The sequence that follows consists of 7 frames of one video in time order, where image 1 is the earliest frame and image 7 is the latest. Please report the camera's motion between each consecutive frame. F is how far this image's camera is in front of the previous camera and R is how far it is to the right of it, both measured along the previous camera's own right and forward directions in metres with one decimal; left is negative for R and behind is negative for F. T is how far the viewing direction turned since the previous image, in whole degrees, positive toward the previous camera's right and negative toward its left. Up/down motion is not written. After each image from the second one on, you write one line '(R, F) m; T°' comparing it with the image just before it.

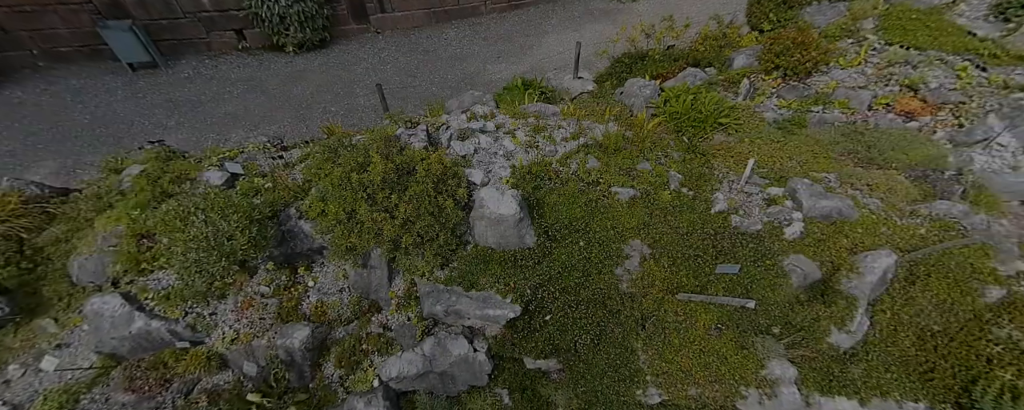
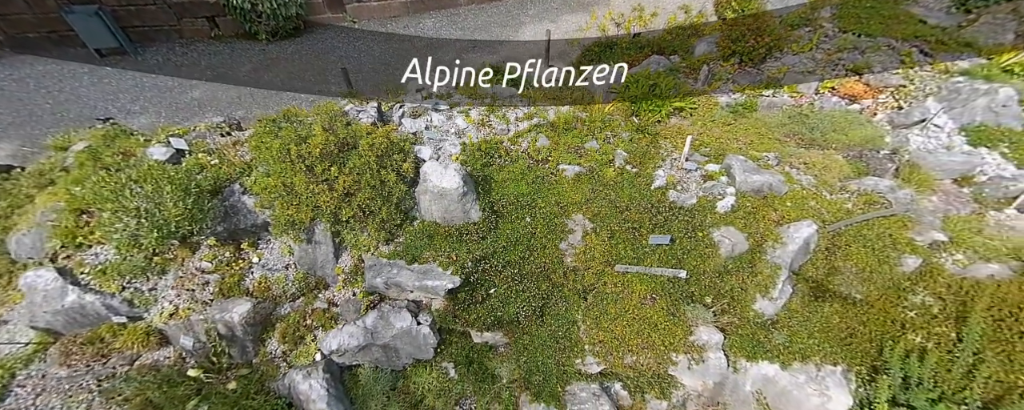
(+0.6, -0.1) m; +1°
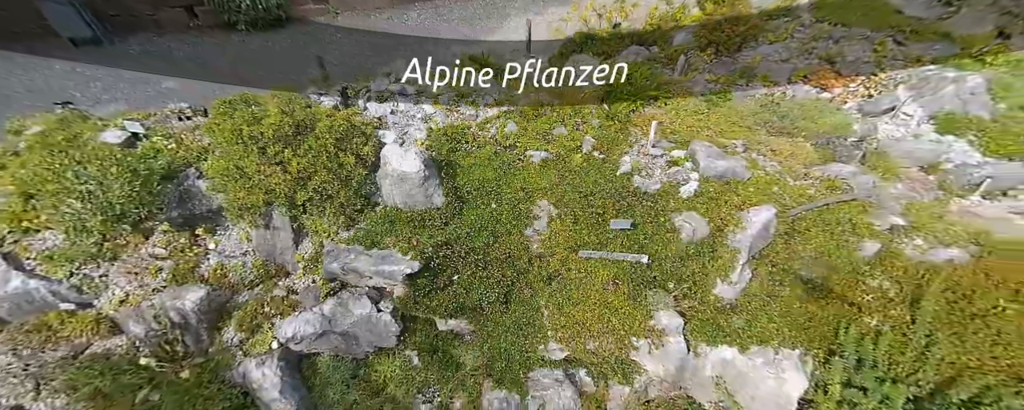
(+0.4, +0.1) m; +1°
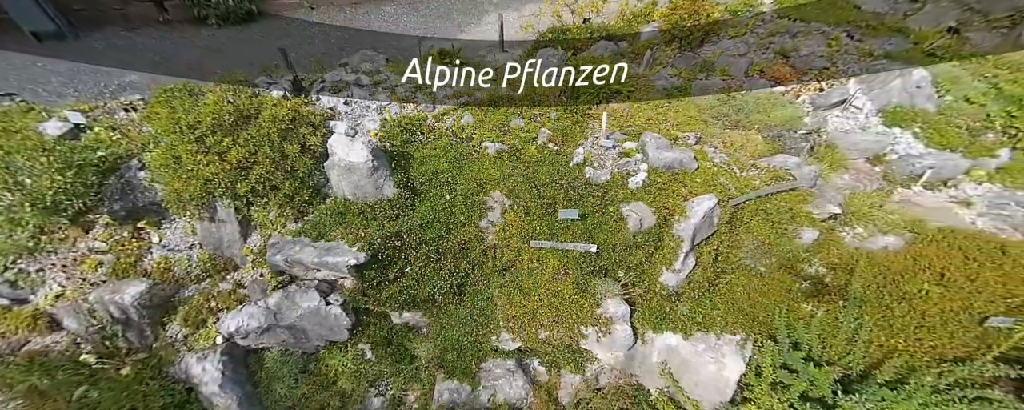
(+0.4, 0.0) m; +1°
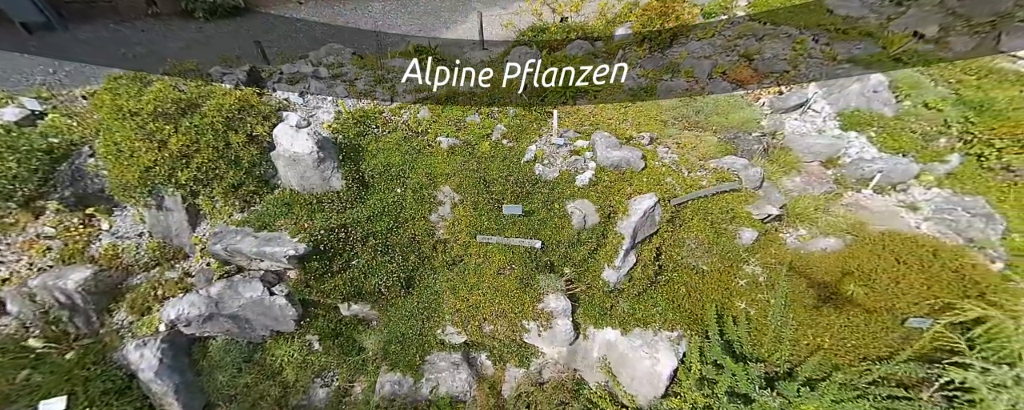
(+0.6, 0.0) m; 0°
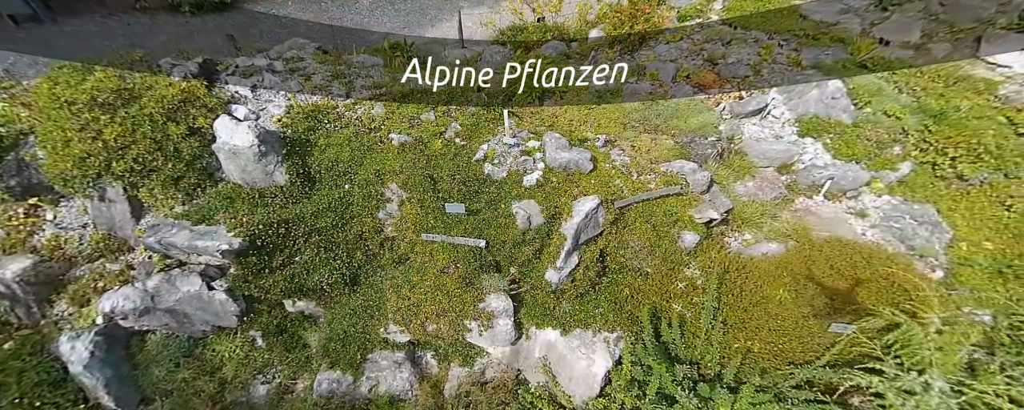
(+0.6, 0.0) m; 0°
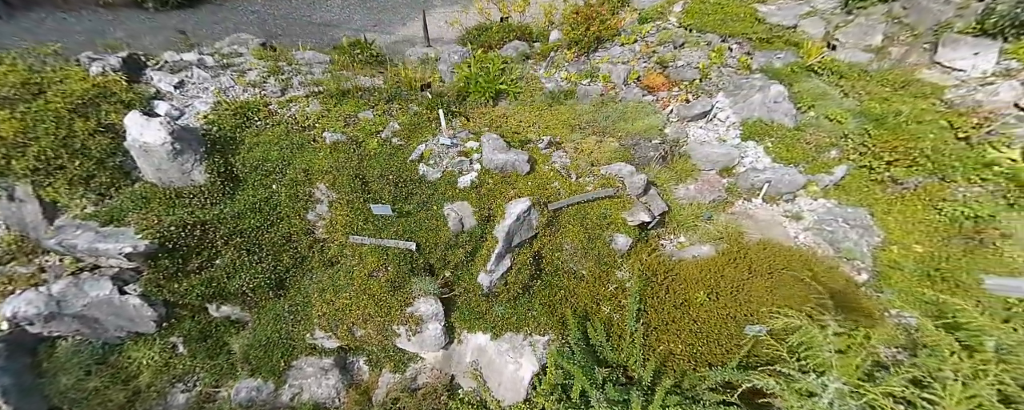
(+0.6, 0.0) m; +2°
